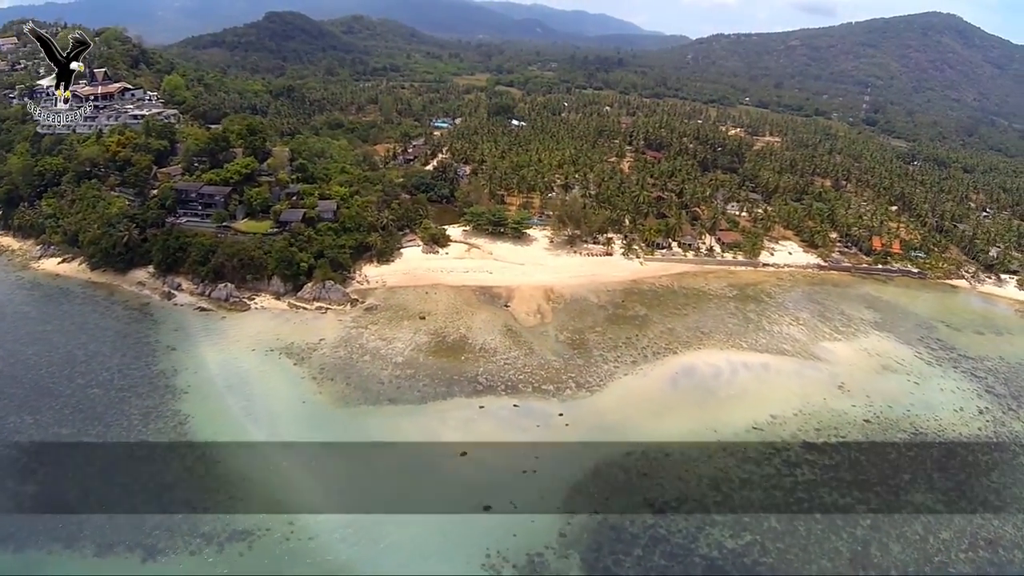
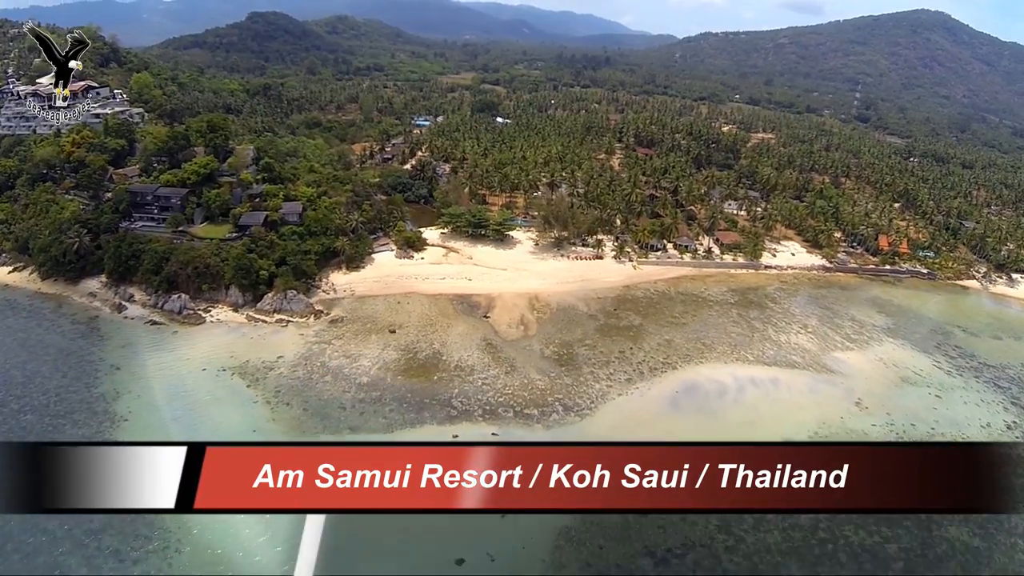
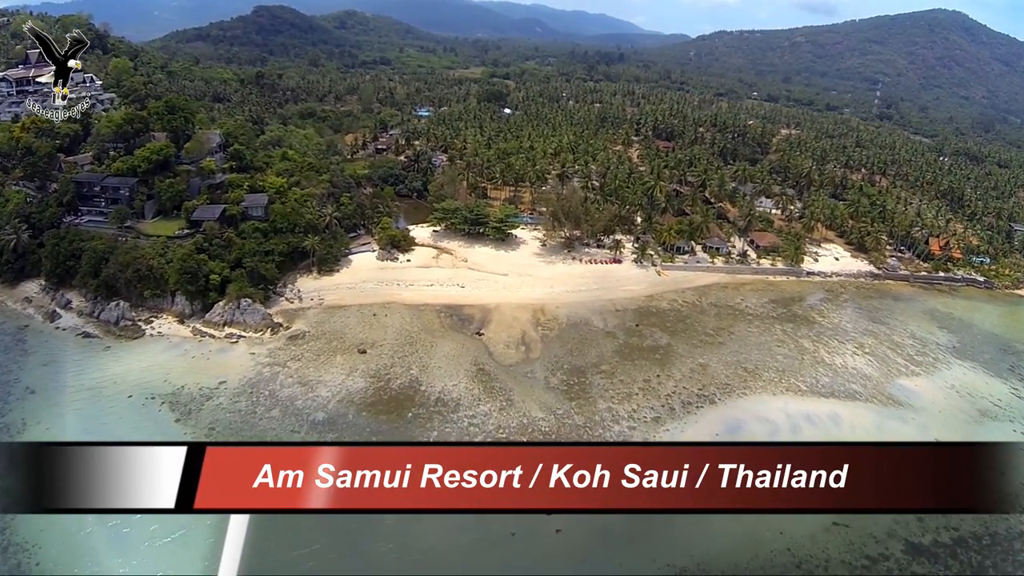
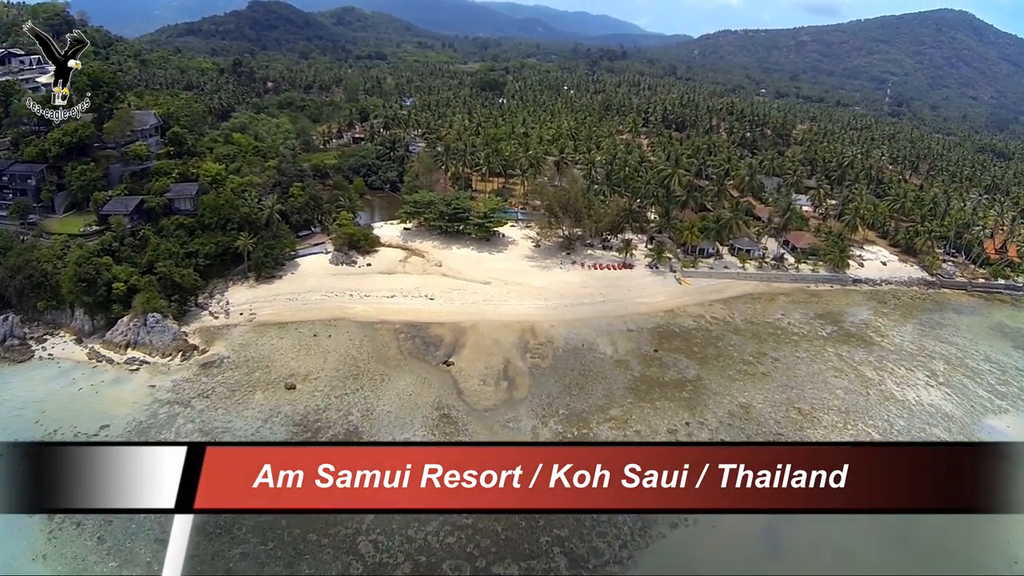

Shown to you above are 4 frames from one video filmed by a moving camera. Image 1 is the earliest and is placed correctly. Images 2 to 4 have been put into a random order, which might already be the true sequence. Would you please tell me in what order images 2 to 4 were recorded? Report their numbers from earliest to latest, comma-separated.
2, 3, 4
